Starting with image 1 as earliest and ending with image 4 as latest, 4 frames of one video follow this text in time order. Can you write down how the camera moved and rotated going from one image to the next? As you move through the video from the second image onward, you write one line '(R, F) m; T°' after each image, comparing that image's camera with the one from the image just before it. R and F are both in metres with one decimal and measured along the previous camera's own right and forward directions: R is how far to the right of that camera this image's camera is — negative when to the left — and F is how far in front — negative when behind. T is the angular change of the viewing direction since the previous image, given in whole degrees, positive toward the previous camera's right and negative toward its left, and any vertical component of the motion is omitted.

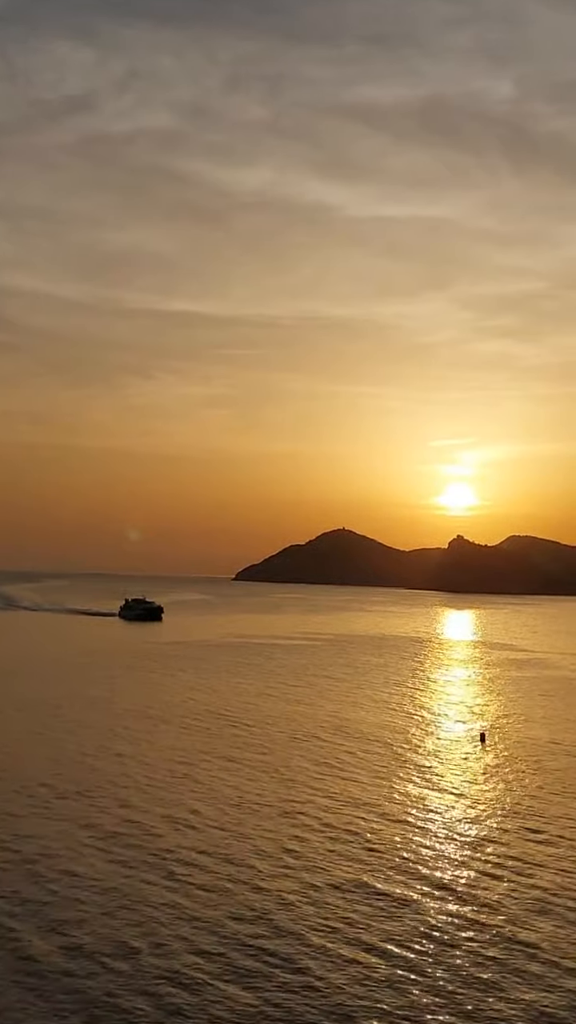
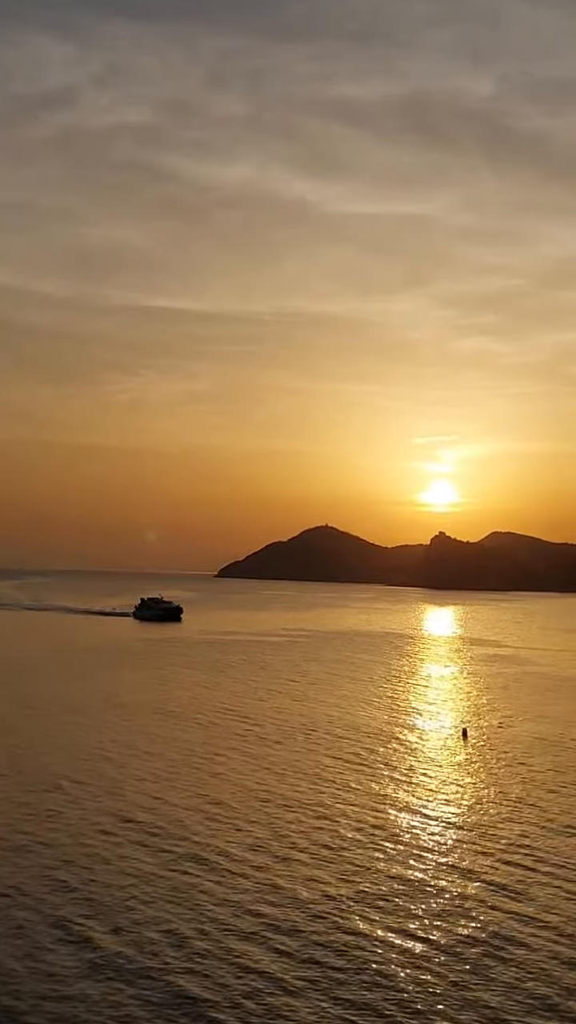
(-1.3, -0.8) m; +1°
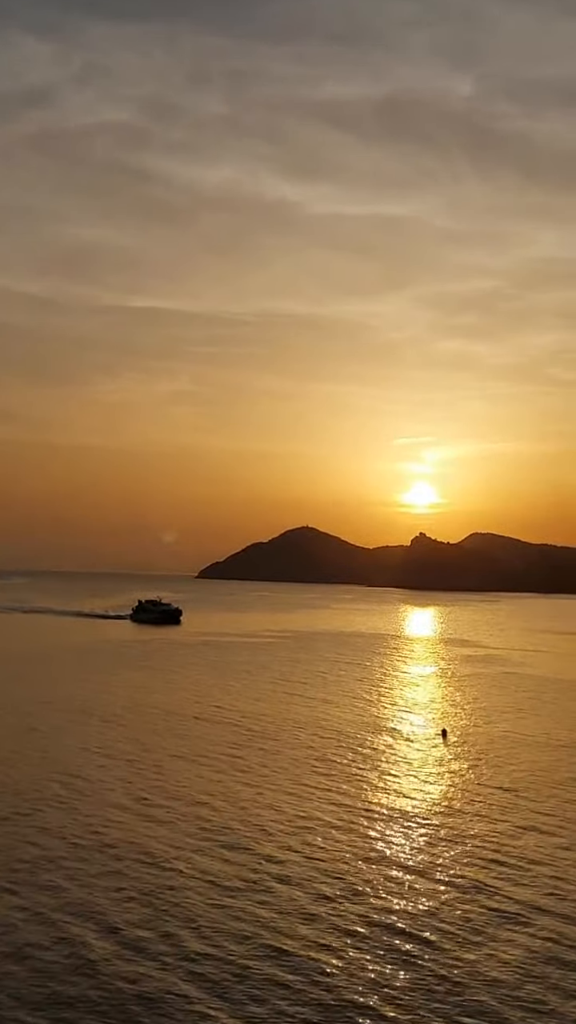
(-0.6, -0.7) m; +1°
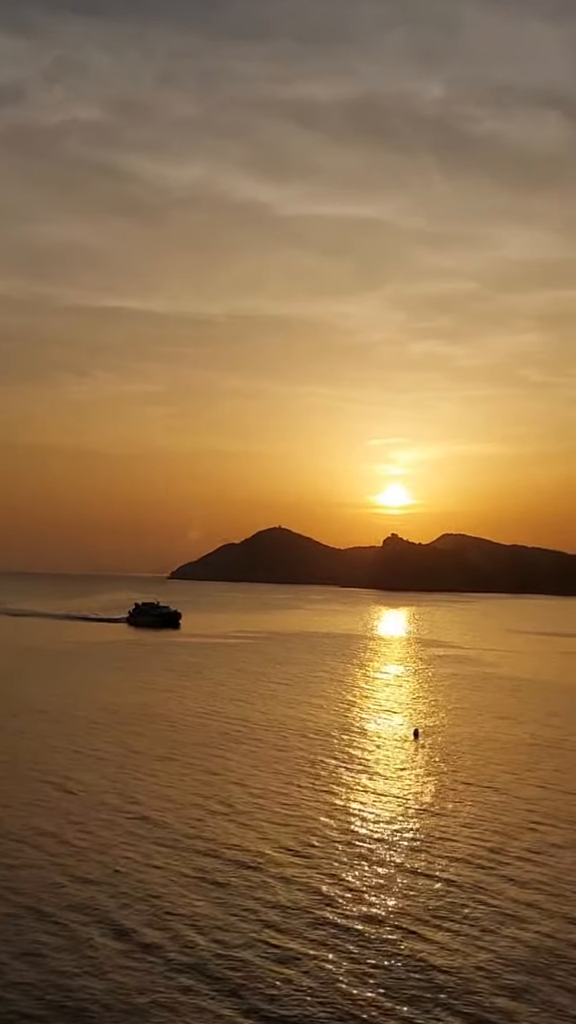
(-0.9, -0.6) m; +2°
